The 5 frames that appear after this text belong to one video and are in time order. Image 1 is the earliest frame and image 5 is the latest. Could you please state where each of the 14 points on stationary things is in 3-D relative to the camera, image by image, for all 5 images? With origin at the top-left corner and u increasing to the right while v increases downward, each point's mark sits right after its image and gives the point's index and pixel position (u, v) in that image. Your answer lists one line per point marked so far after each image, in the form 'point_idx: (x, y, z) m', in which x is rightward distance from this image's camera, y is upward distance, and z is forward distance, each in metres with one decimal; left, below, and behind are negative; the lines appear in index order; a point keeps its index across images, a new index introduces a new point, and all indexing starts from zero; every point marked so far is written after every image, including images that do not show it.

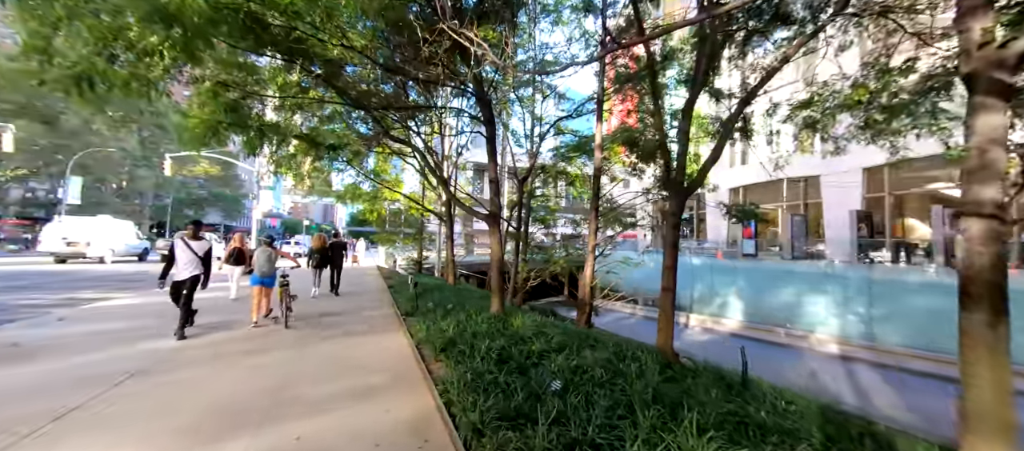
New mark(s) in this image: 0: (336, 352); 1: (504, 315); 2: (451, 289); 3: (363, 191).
0: (-2.3, -1.6, +4.7) m
1: (-0.1, -1.5, +6.1) m
2: (-1.7, -1.8, +10.3) m
3: (-6.5, +1.5, +15.8) m
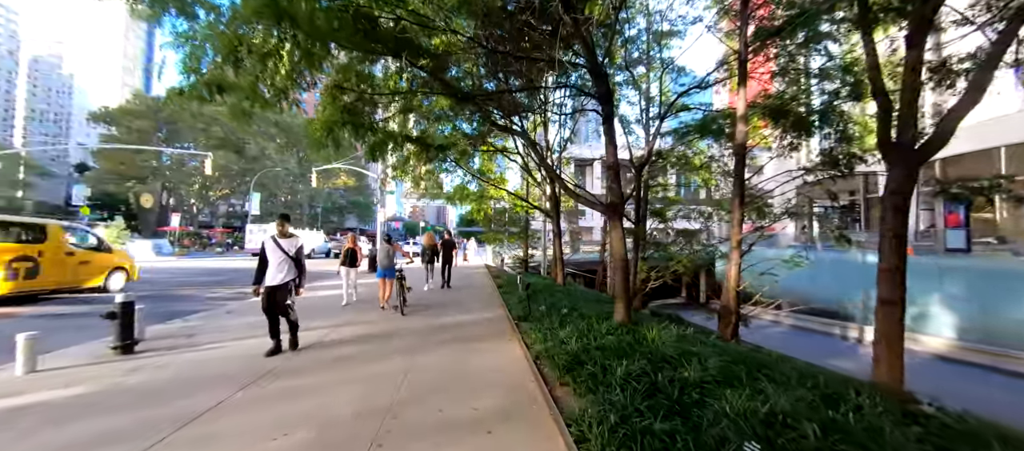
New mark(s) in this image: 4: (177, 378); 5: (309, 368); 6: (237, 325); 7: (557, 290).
0: (-0.8, -1.6, +4.3) m
1: (+1.7, -1.4, +5.1) m
2: (+1.3, -1.7, +9.5) m
3: (-1.9, +1.5, +16.2) m
4: (-3.3, -1.5, +3.7) m
5: (-2.2, -1.5, +3.9) m
6: (-4.4, -1.6, +5.8) m
7: (+1.0, -1.6, +8.8) m
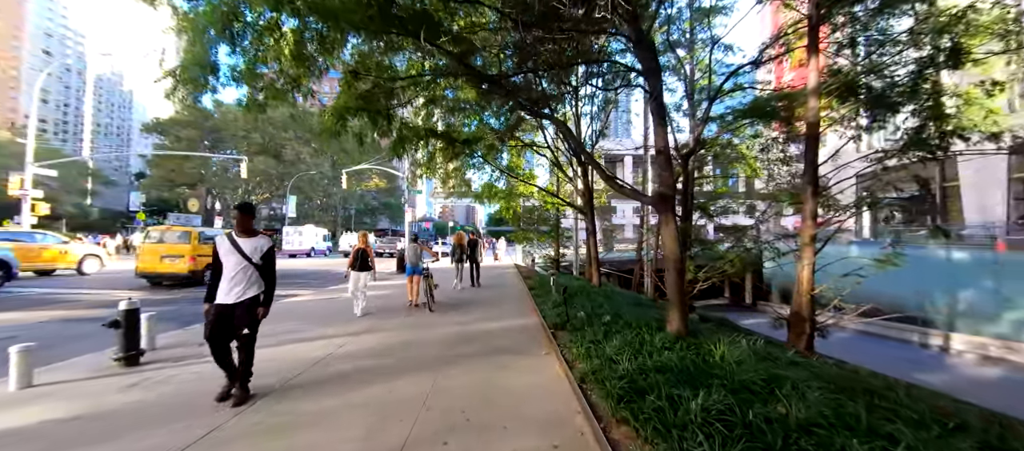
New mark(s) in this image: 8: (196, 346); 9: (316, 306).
0: (-0.4, -1.5, +3.7) m
1: (+2.1, -1.3, +4.3) m
2: (+2.1, -1.6, +8.8) m
3: (-0.6, +1.6, +15.6) m
4: (-3.0, -1.5, +3.3) m
5: (-1.8, -1.5, +3.4) m
6: (-3.9, -1.6, +5.5) m
7: (+1.8, -1.5, +8.1) m
8: (-4.0, -1.5, +4.7) m
9: (-4.3, -1.7, +8.1) m
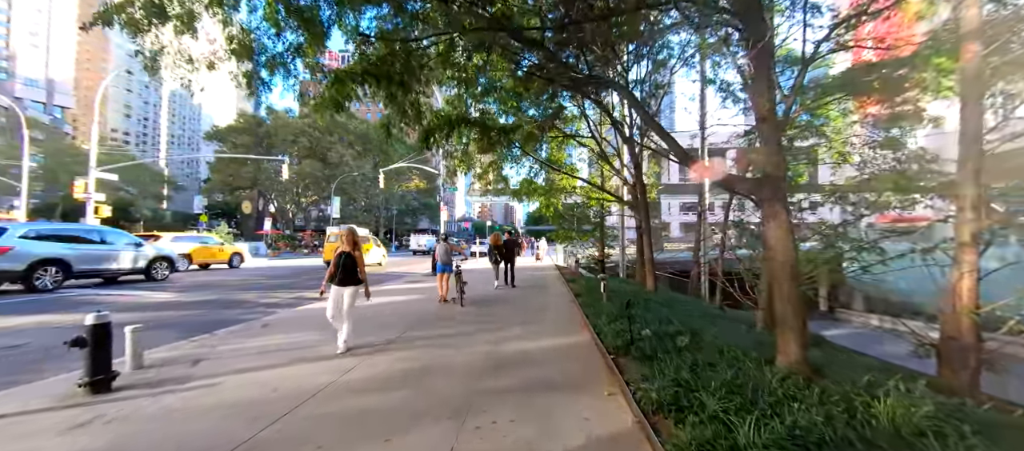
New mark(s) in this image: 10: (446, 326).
0: (0.0, -1.5, +2.7) m
1: (+2.5, -1.2, +3.0) m
2: (+3.0, -1.5, +7.5) m
3: (+1.0, +1.6, +14.6) m
4: (-2.6, -1.5, +2.5) m
5: (-1.4, -1.5, +2.6) m
6: (-3.3, -1.6, +4.8) m
7: (+2.6, -1.4, +6.8) m
8: (-3.5, -1.5, +4.0) m
9: (-3.4, -1.7, +7.4) m
10: (-0.9, -1.6, +6.0) m
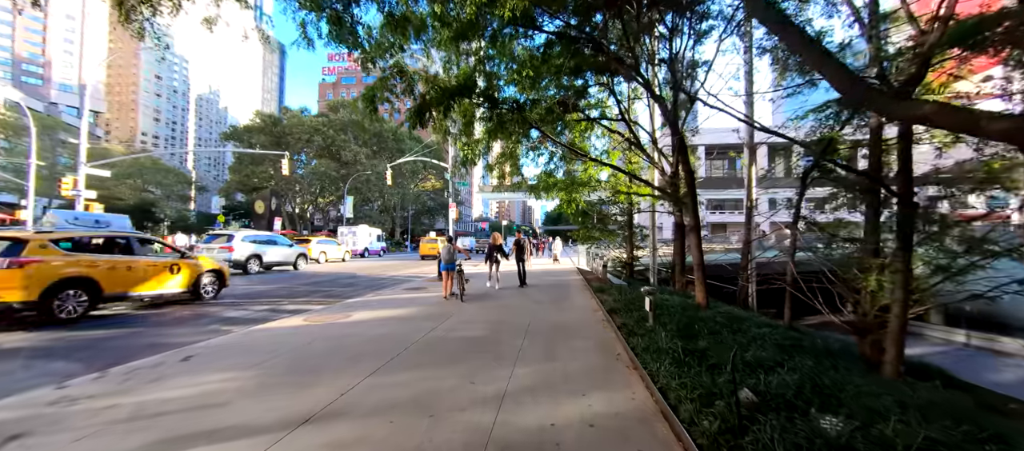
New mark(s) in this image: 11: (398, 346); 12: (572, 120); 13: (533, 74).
0: (0.0, -1.4, +1.0) m
1: (+2.5, -1.2, +1.2) m
2: (+3.2, -1.5, +5.6) m
3: (+1.6, +1.7, +12.8) m
4: (-2.6, -1.4, +1.0) m
5: (-1.4, -1.4, +0.9) m
6: (-3.2, -1.5, +3.3) m
7: (+2.8, -1.4, +5.0) m
8: (-3.4, -1.4, +2.5) m
9: (-3.2, -1.6, +5.9) m
10: (-0.7, -1.5, +4.4) m
11: (-1.5, -1.6, +4.8) m
12: (+1.7, +3.0, +10.2) m
13: (+0.4, +3.3, +7.8) m
